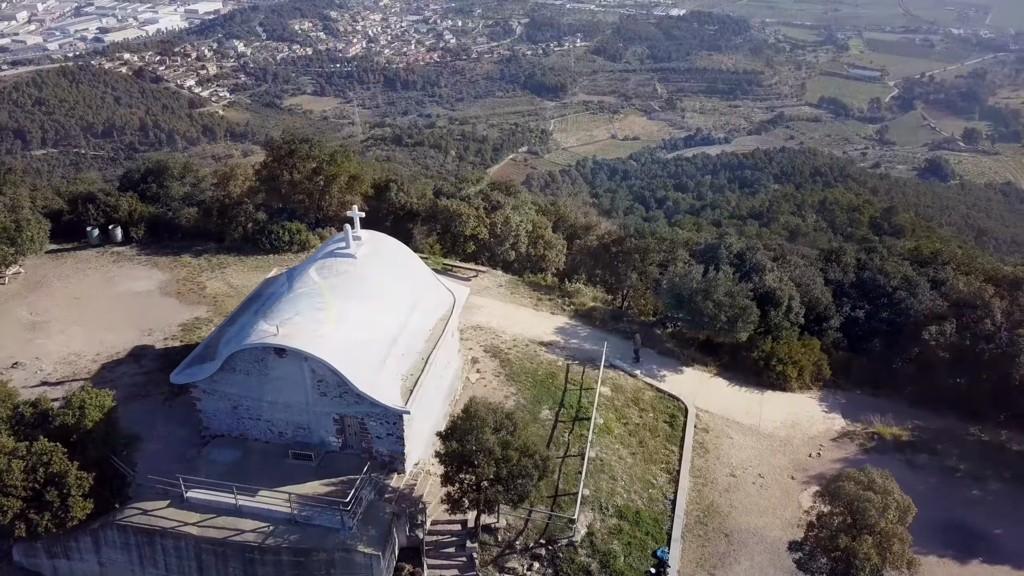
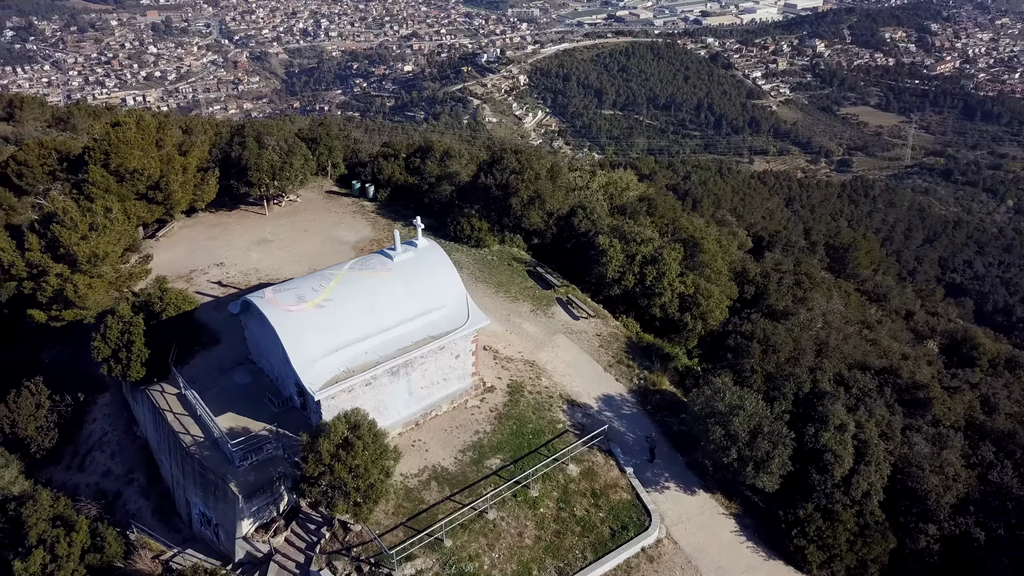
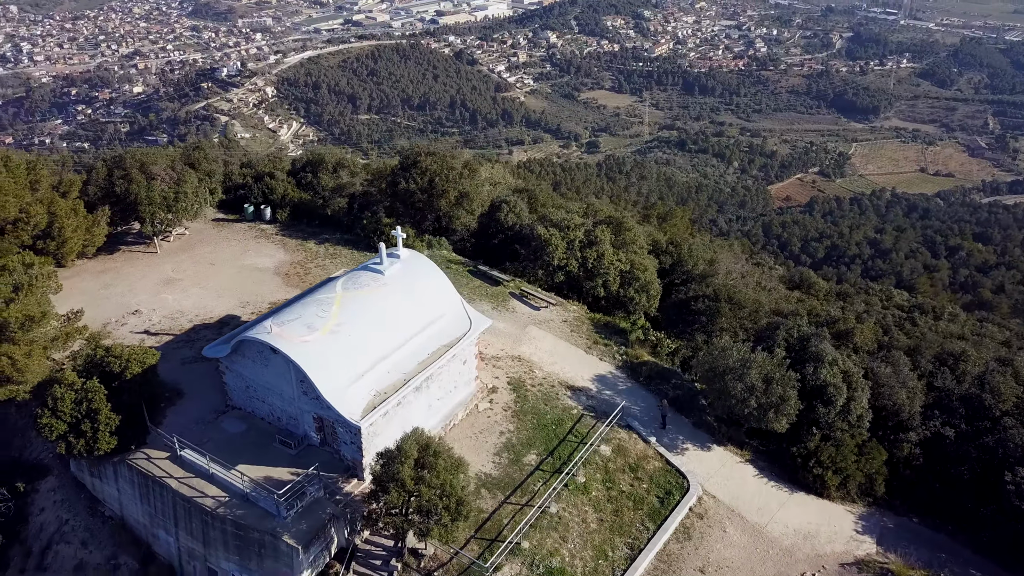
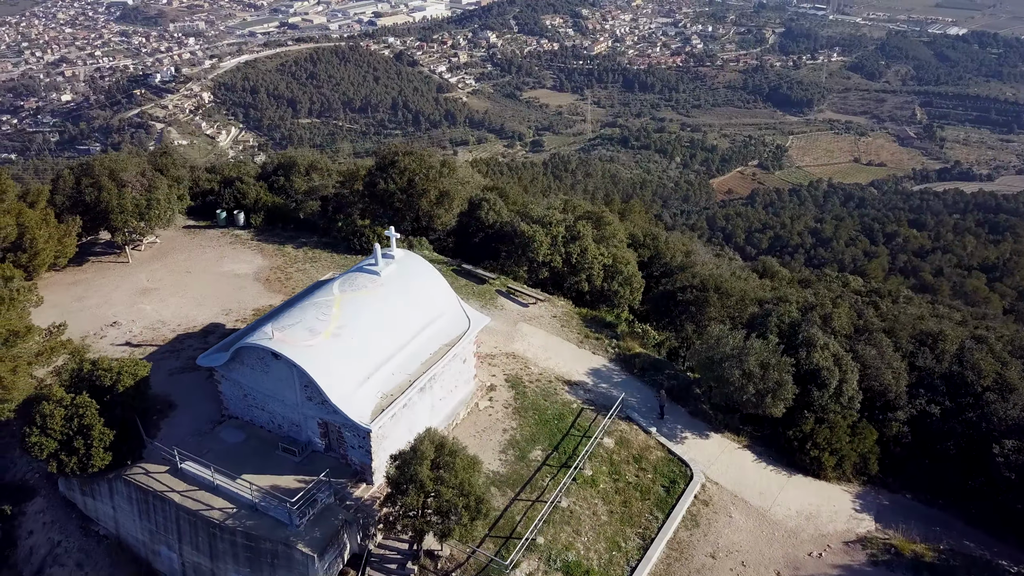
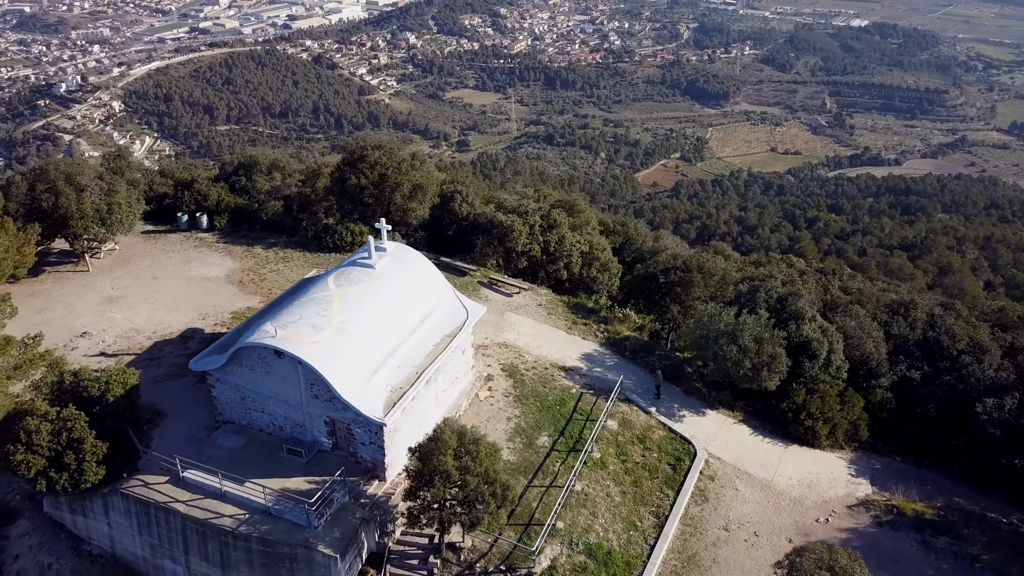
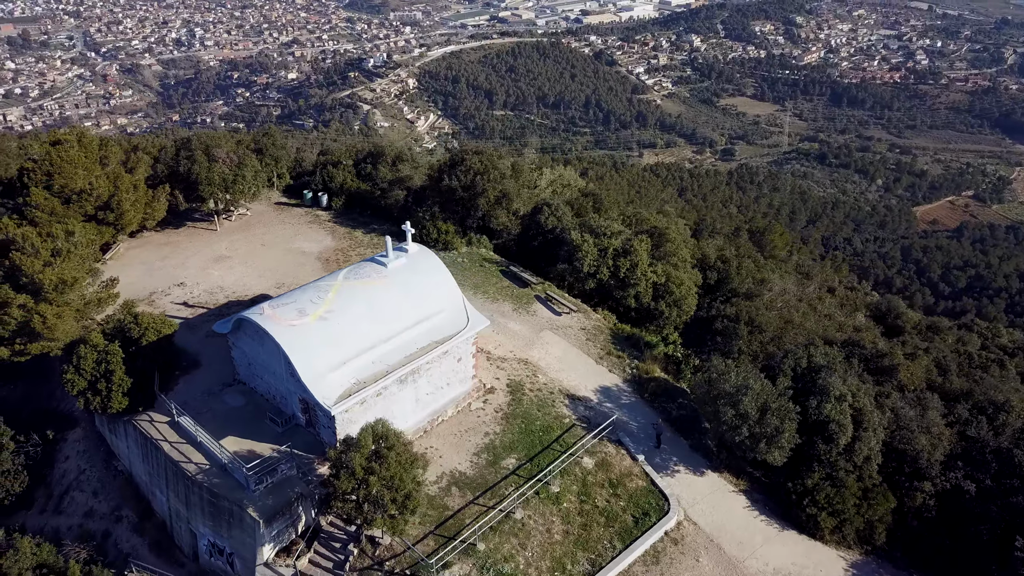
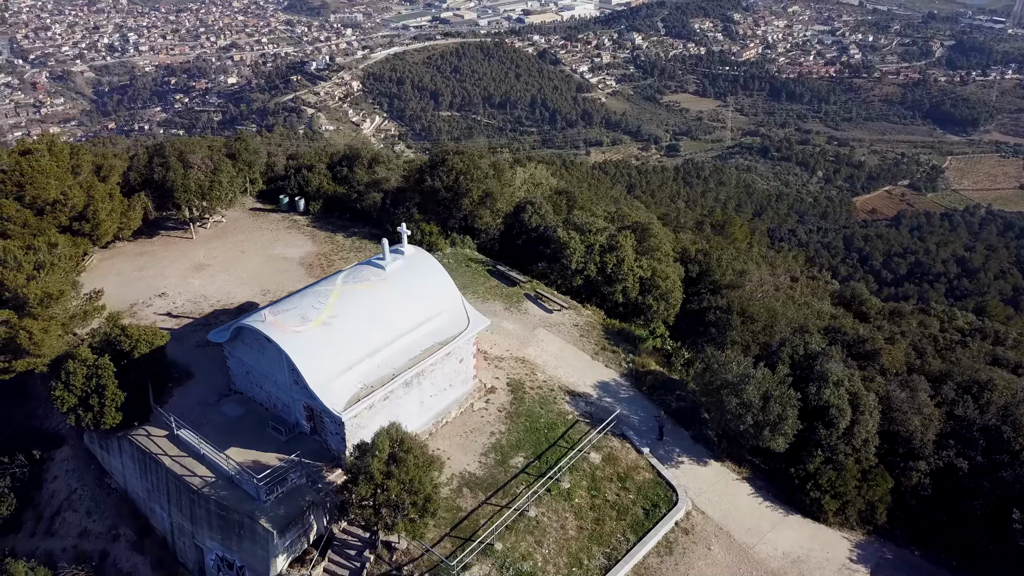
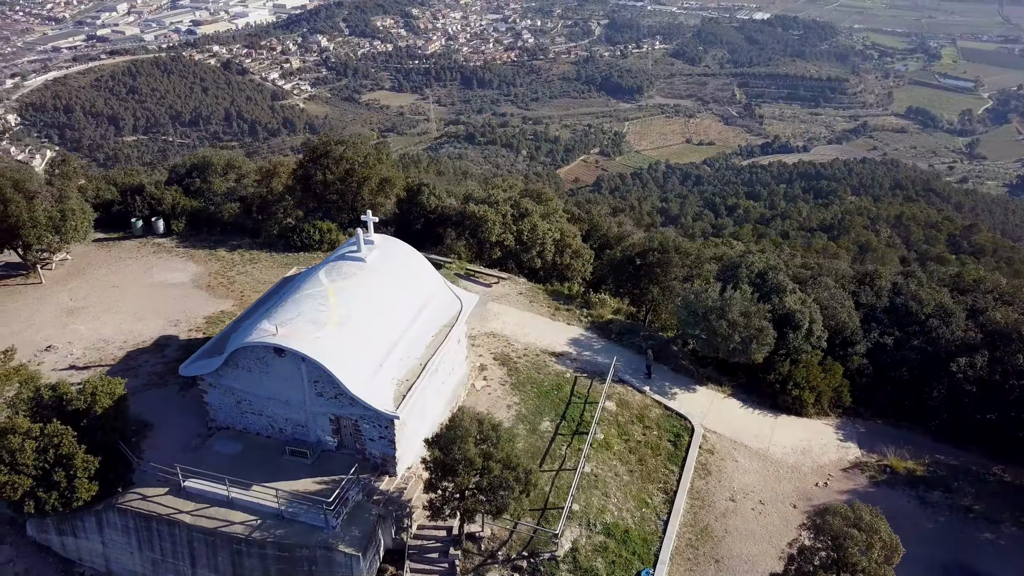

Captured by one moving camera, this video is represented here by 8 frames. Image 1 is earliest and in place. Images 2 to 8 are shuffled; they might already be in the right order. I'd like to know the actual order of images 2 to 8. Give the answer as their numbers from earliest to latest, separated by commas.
8, 5, 4, 3, 7, 6, 2
